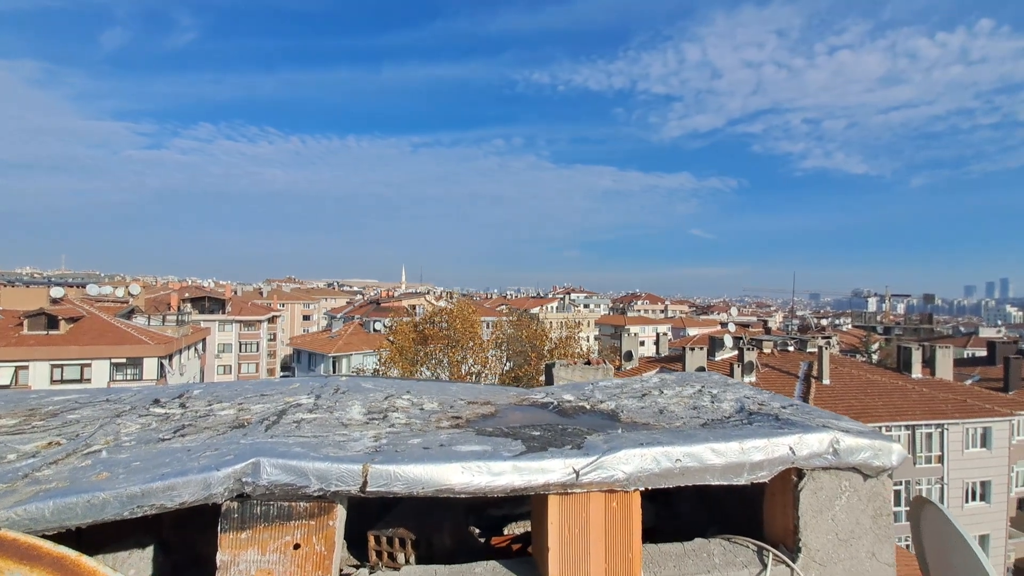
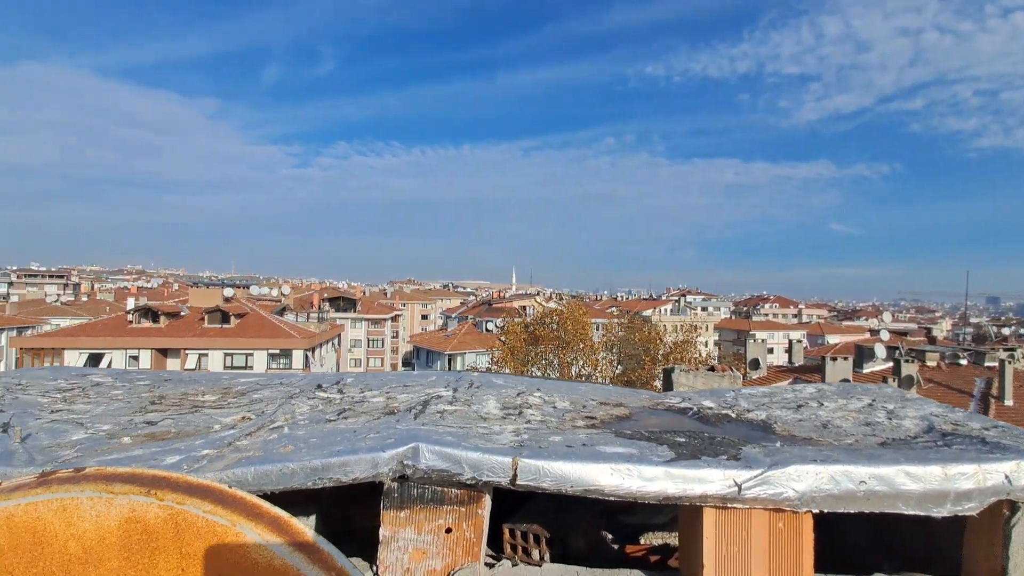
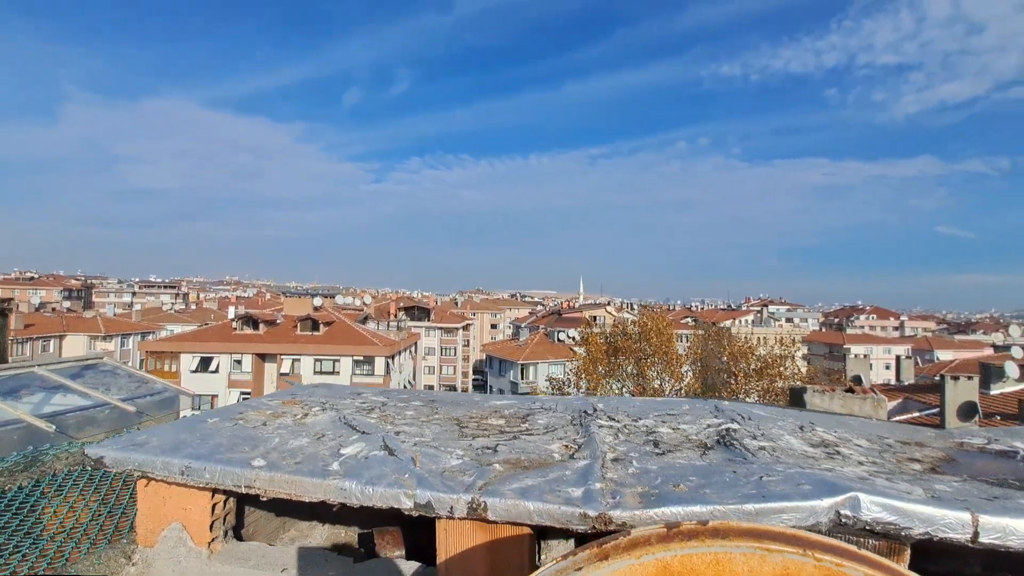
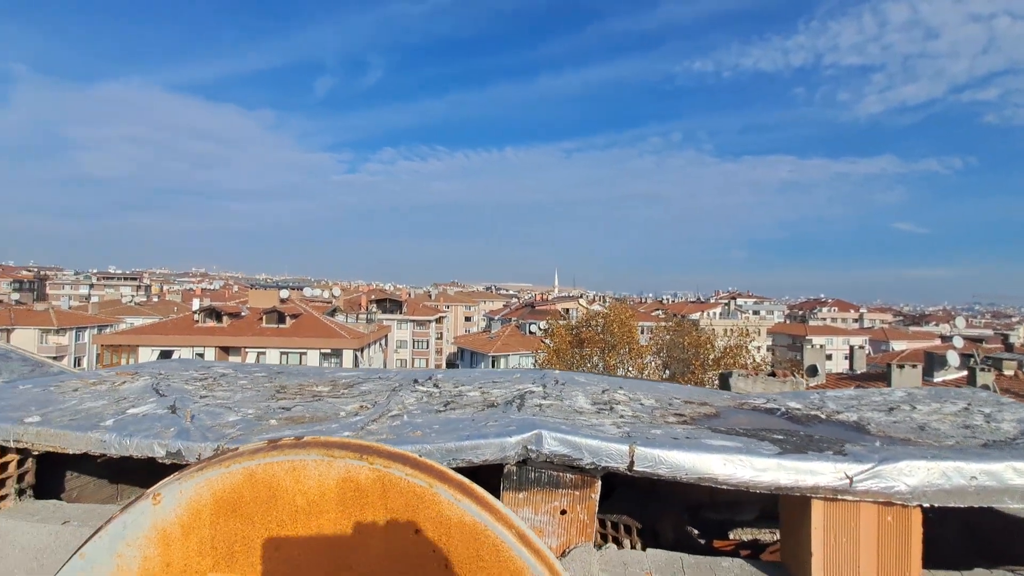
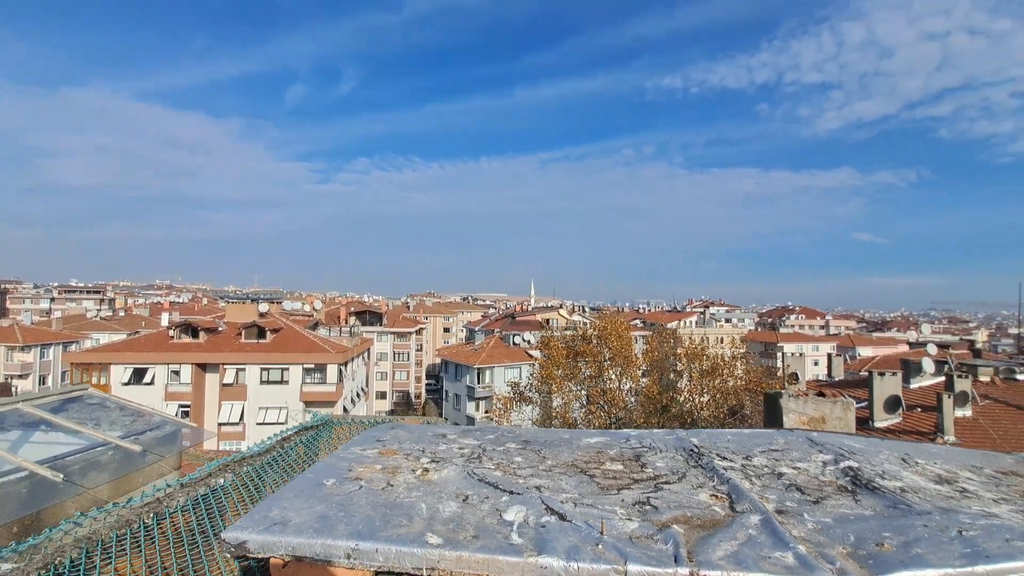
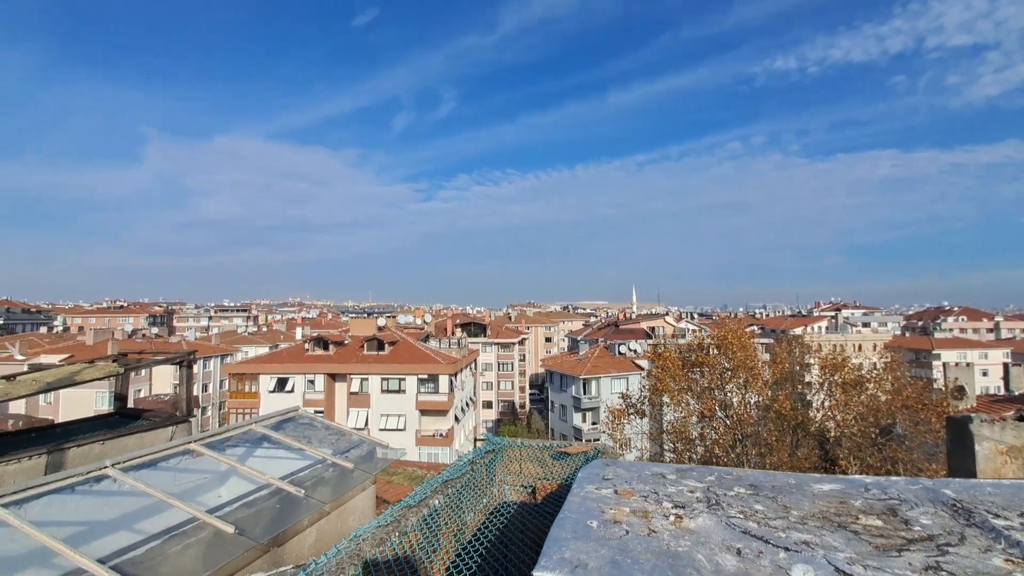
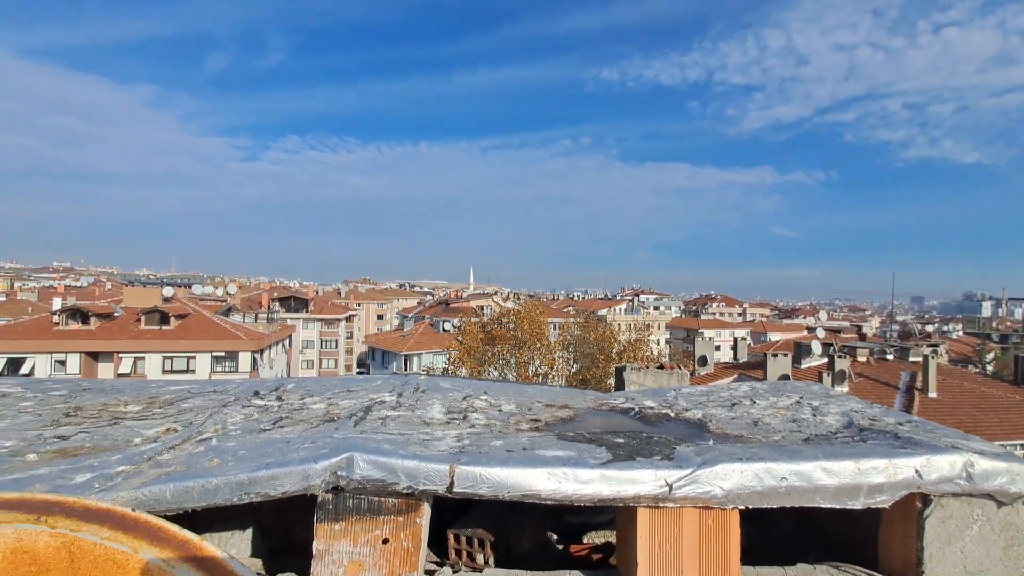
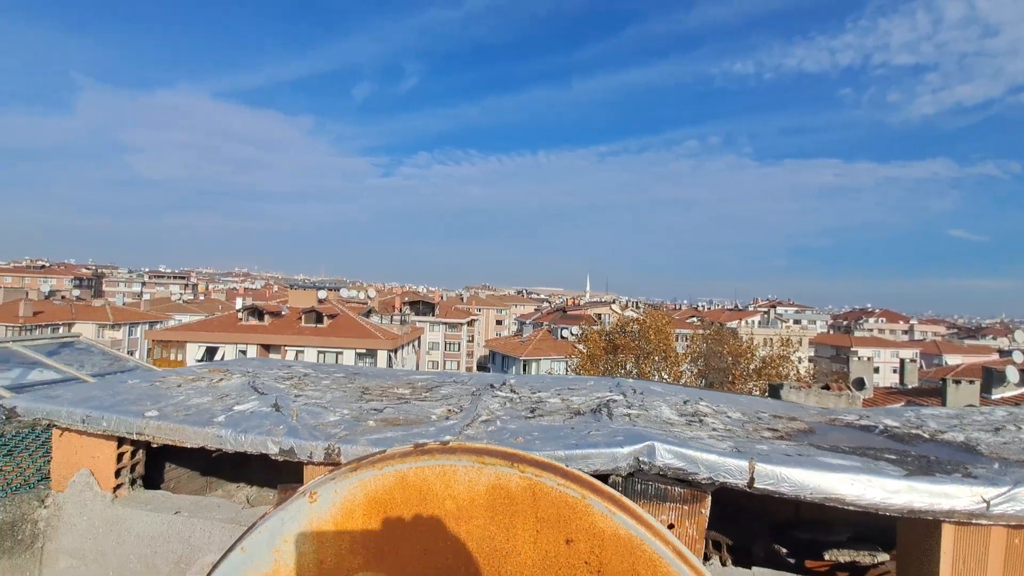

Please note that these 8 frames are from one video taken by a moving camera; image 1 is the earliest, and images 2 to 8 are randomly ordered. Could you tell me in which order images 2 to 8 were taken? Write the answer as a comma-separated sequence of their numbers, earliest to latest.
7, 2, 4, 8, 3, 5, 6
